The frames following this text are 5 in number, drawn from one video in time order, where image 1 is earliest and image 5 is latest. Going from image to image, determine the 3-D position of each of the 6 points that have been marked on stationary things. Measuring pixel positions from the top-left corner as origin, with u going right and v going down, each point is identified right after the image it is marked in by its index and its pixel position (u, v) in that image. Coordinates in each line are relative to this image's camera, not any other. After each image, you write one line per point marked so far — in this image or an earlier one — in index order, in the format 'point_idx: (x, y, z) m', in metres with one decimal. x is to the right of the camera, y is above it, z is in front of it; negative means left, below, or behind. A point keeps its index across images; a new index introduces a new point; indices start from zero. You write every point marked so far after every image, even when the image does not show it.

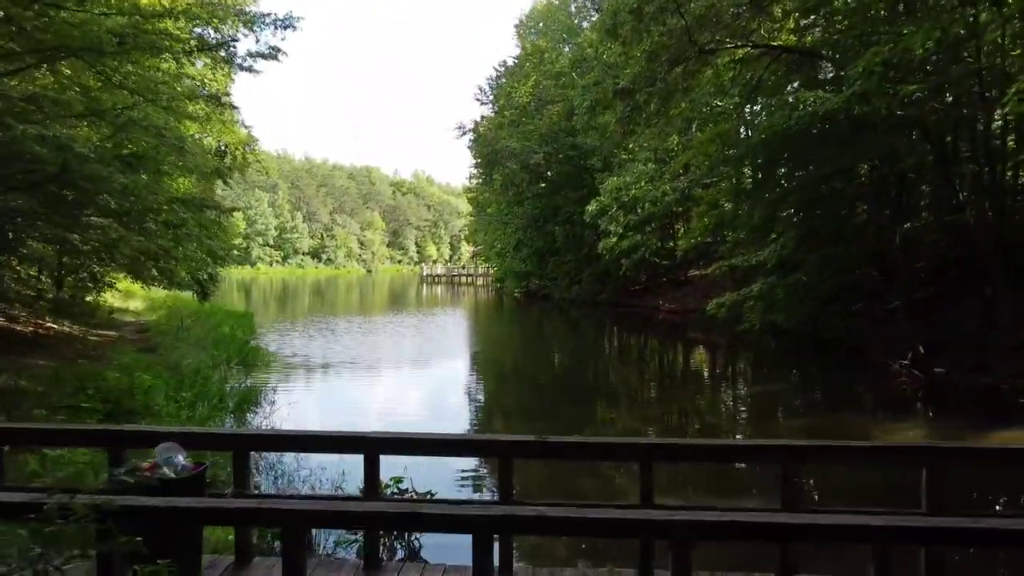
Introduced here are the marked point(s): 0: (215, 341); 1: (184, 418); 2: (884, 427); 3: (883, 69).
0: (-5.6, -1.0, +14.3) m
1: (-3.3, -1.3, +7.7) m
2: (+5.1, -2.0, +10.4) m
3: (+4.5, +2.6, +9.2) m
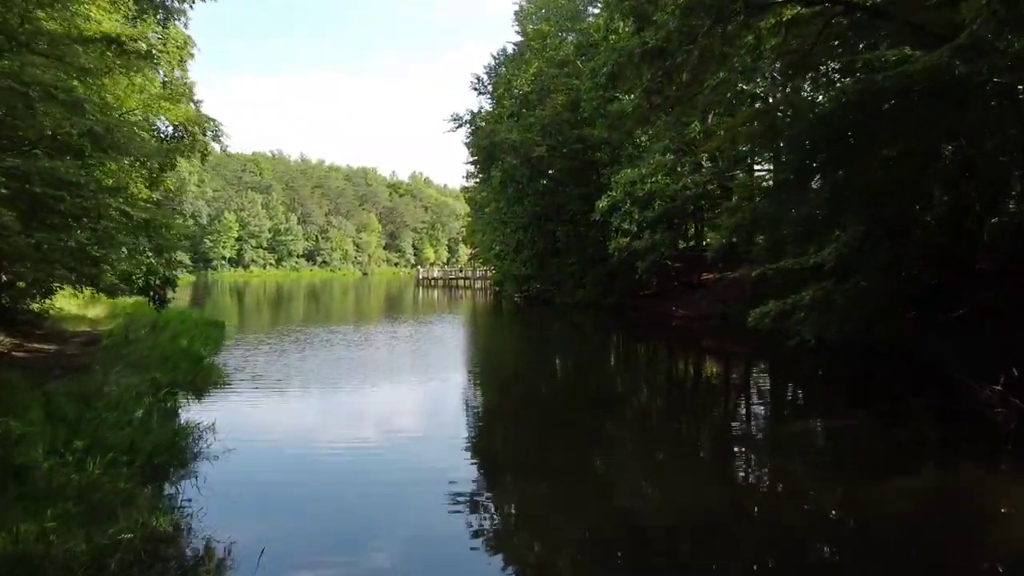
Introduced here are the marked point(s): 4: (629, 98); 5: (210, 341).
0: (-5.6, -1.1, +12.1) m
1: (-3.3, -1.4, +5.6) m
2: (+5.1, -2.1, +8.2) m
3: (+4.5, +2.5, +7.1) m
4: (+3.0, +4.9, +19.7) m
5: (-6.3, -1.1, +15.9) m
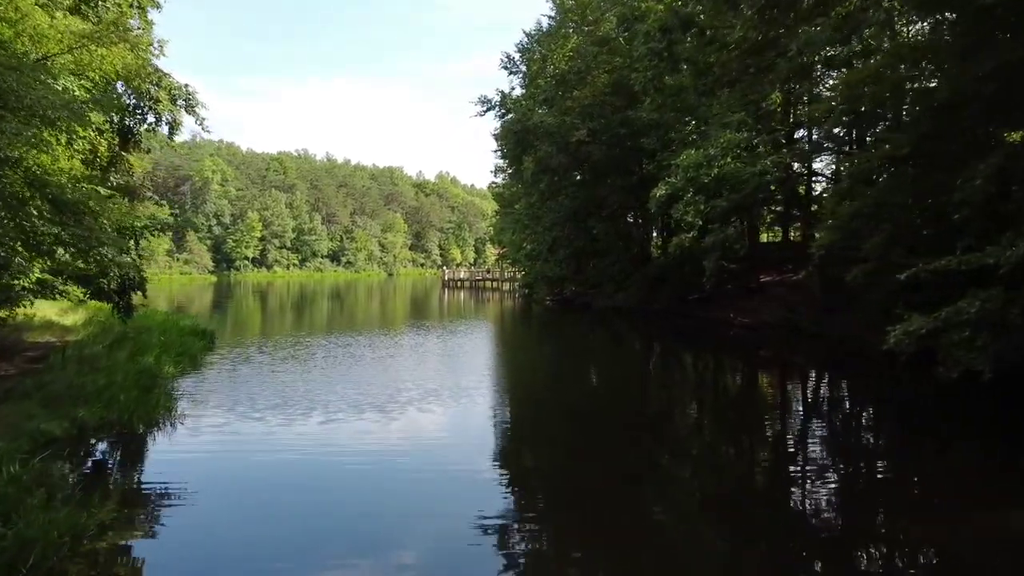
0: (-5.0, -1.2, +9.4) m
1: (-2.9, -1.5, +2.8) m
2: (+5.6, -2.2, +5.1) m
3: (+4.9, +2.4, +4.0) m
4: (+3.8, +4.8, +16.7) m
5: (-5.6, -1.2, +13.2) m
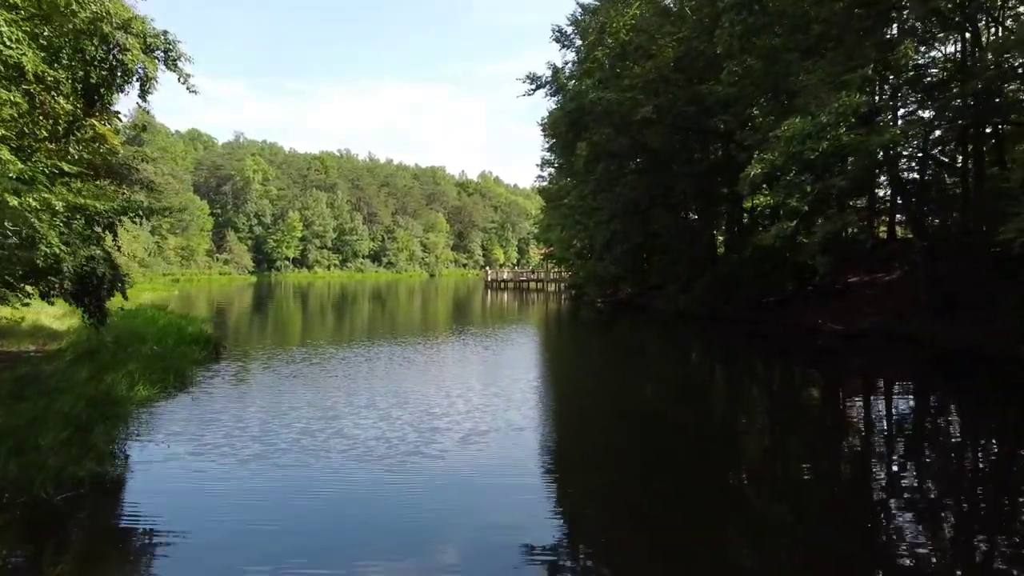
0: (-4.4, -1.2, +7.0) m
1: (-2.7, -1.5, +0.3) m
2: (+5.9, -2.2, +2.2) m
3: (+5.2, +2.4, +1.1) m
4: (+4.9, +4.7, +13.8) m
5: (-4.7, -1.2, +10.9) m
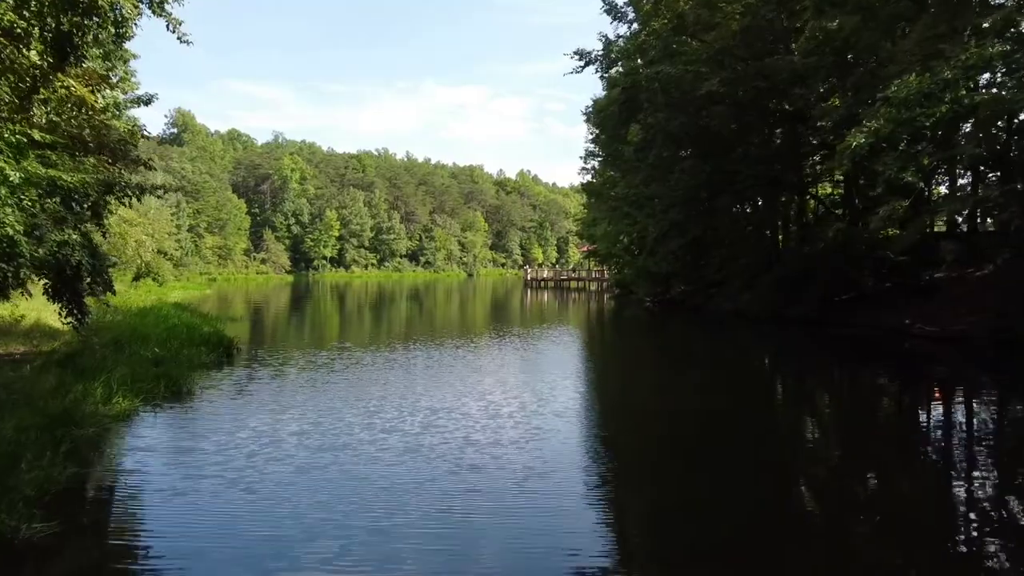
0: (-3.9, -1.1, +5.4) m
1: (-2.5, -1.4, -1.3) m
2: (+6.2, -2.1, +0.1) m
3: (+5.4, +2.5, -0.9) m
4: (+5.7, +4.8, +11.8) m
5: (-4.1, -1.1, +9.3) m
